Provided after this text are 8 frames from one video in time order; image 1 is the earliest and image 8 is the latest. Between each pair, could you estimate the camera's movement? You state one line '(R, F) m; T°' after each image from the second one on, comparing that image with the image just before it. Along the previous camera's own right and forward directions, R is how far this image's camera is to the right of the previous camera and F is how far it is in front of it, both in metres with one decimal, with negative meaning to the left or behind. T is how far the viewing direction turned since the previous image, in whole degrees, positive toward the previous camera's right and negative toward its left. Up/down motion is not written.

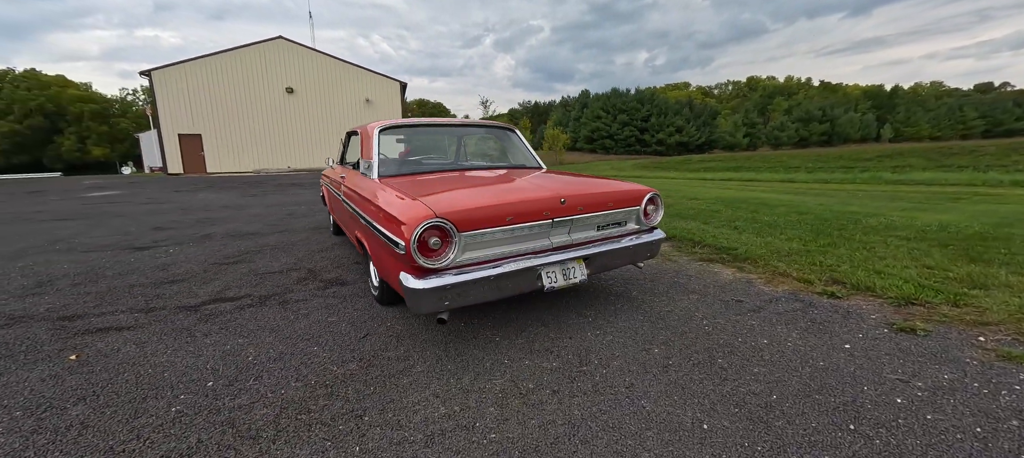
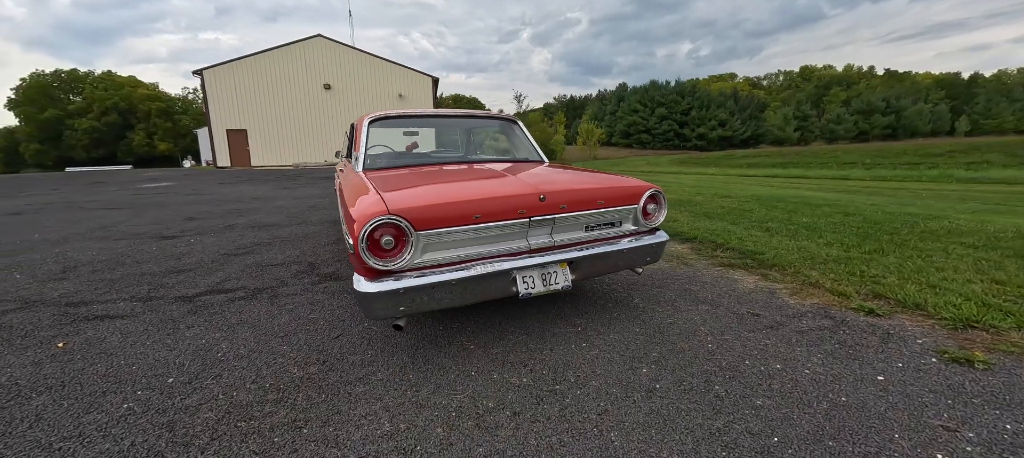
(+0.3, +0.2) m; -5°
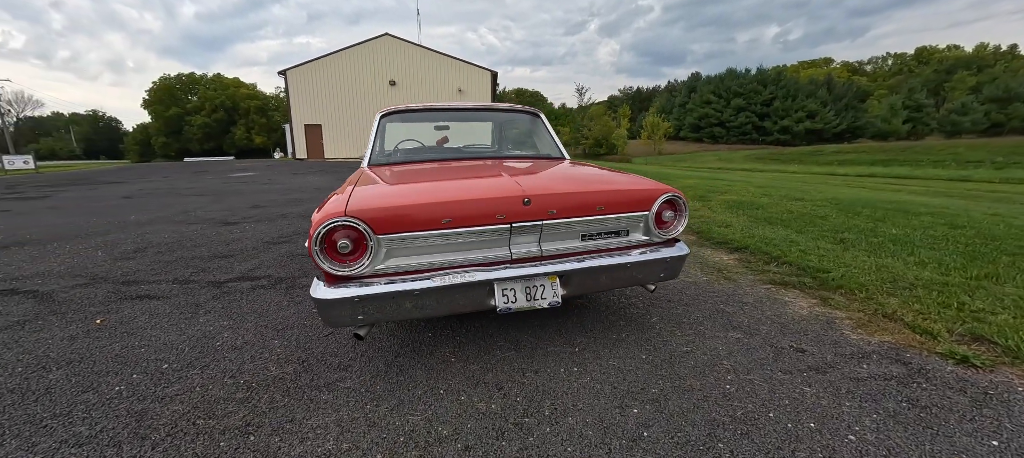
(+0.4, +0.2) m; -9°
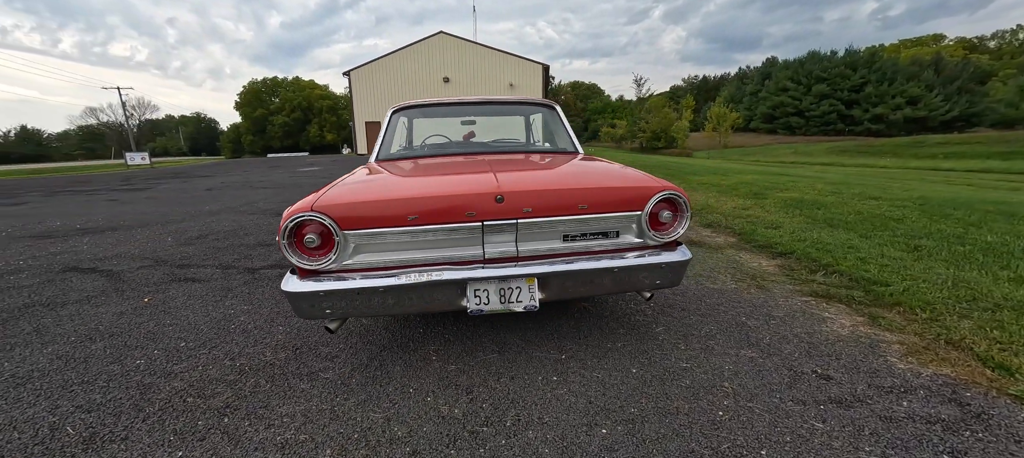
(+0.3, +0.1) m; -8°
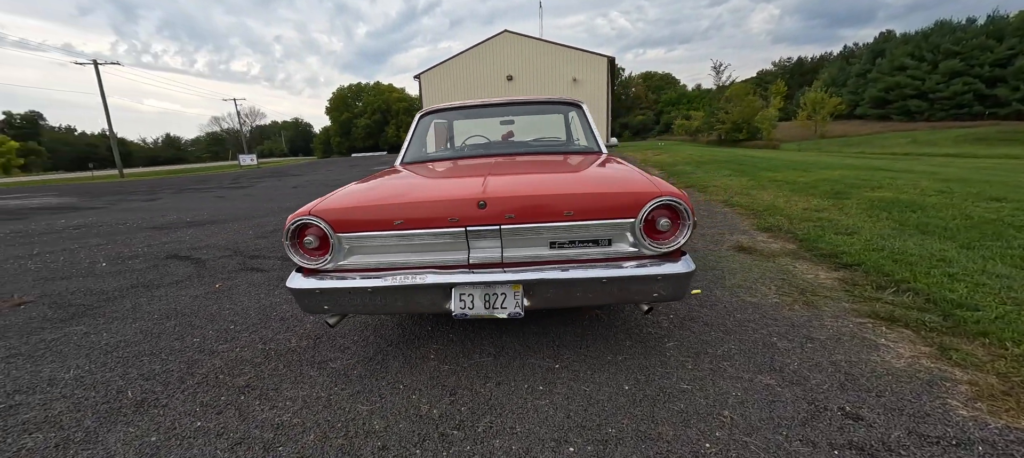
(+0.4, +0.1) m; -10°
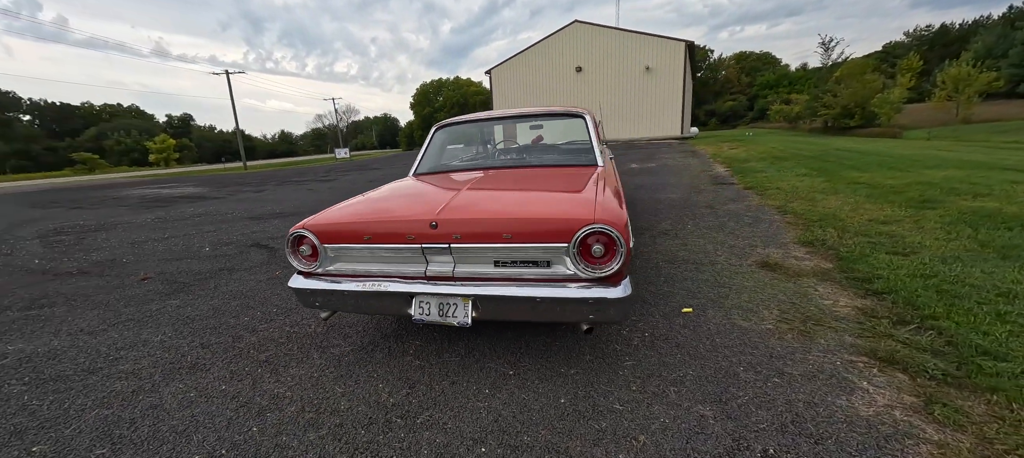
(+0.6, -0.1) m; -11°
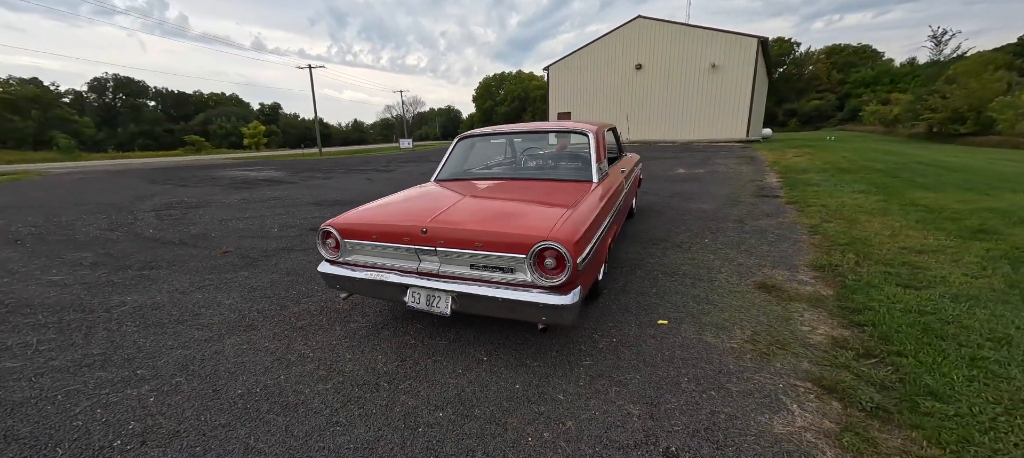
(+0.4, -0.3) m; -8°
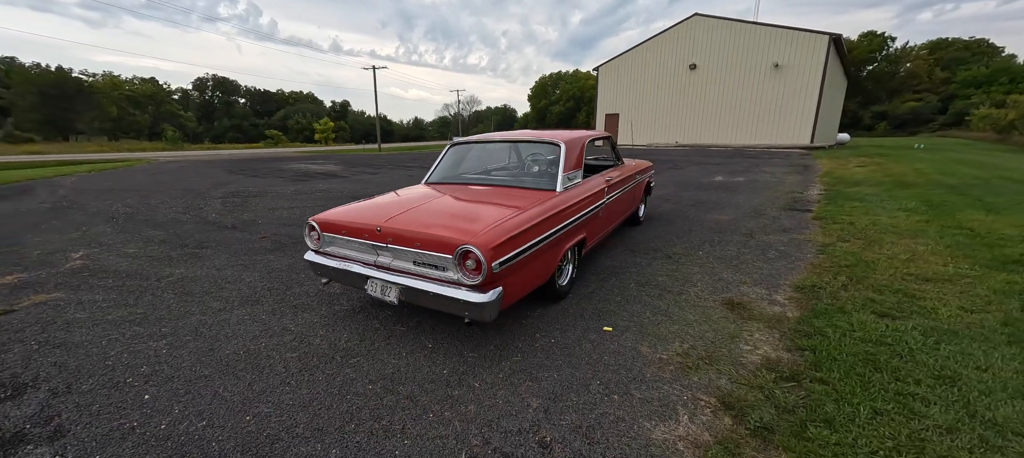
(+0.7, -0.2) m; -8°
